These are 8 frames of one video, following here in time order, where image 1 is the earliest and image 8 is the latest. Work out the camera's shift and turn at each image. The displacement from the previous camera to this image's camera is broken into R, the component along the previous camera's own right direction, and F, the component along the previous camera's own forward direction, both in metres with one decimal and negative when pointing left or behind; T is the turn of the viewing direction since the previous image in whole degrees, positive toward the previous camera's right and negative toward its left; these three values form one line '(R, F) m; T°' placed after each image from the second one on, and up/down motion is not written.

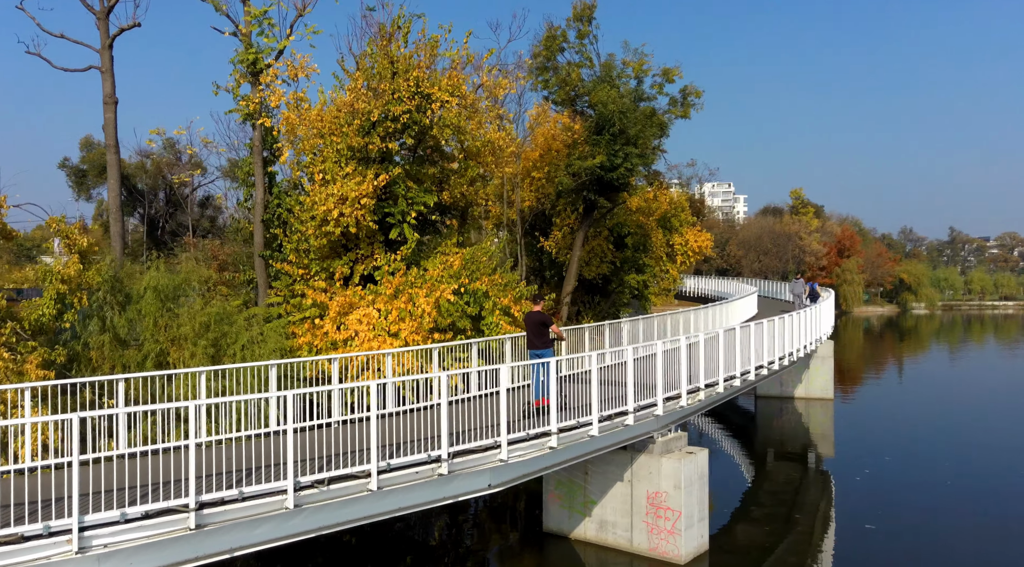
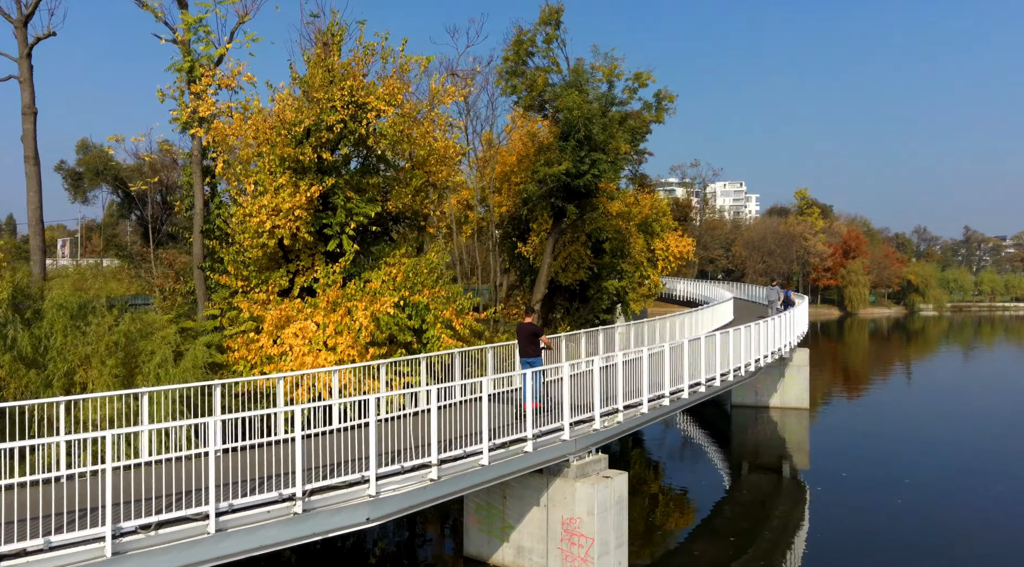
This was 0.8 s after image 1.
(+1.2, +0.3) m; -1°
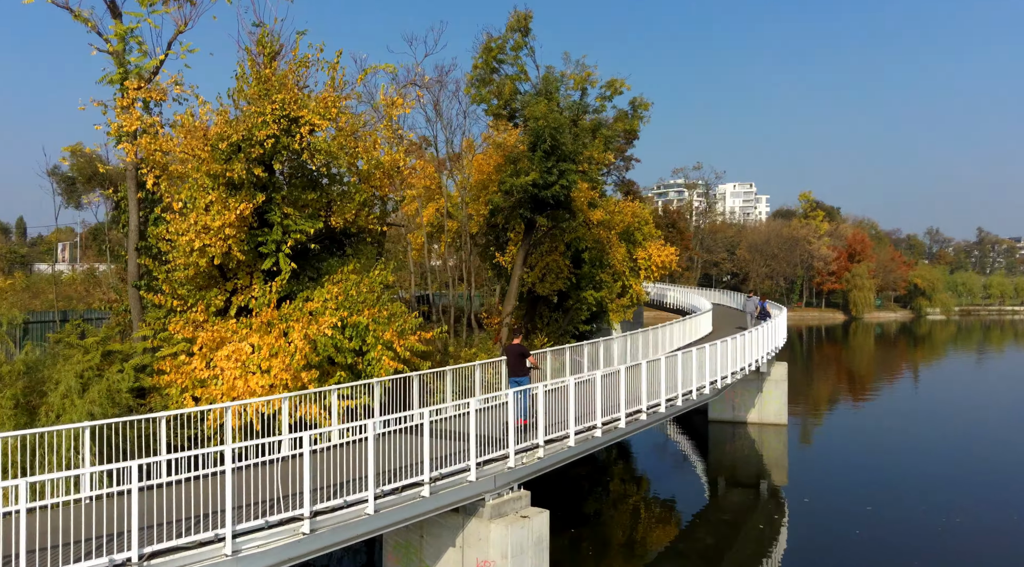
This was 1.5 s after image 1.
(+1.1, +0.5) m; -1°
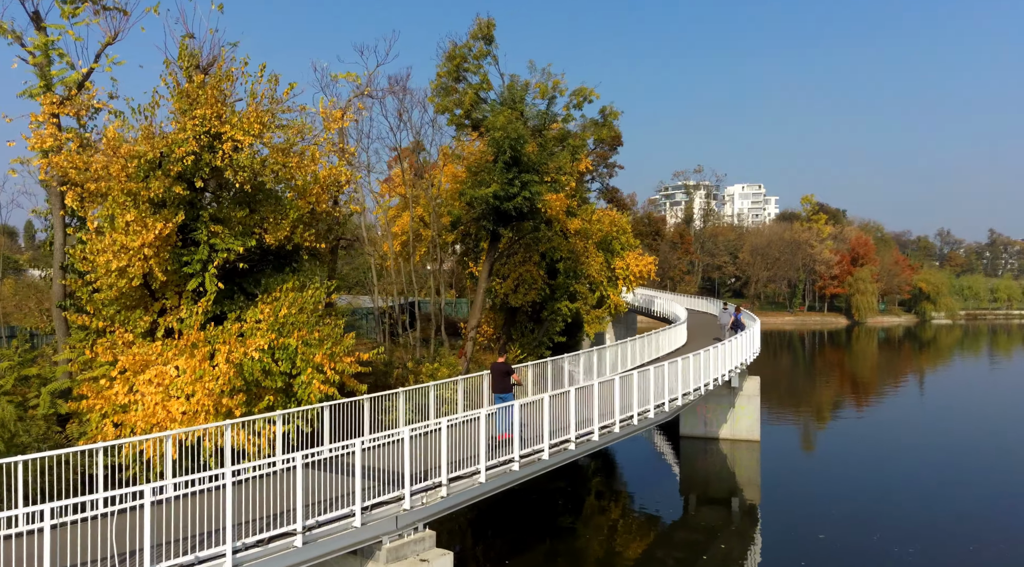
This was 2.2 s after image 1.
(+1.1, +0.4) m; -1°
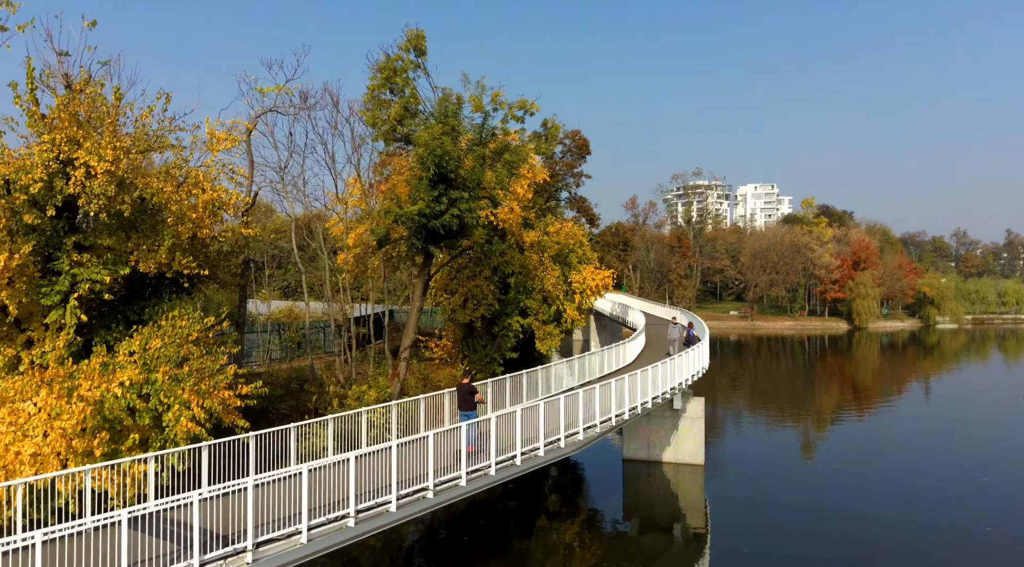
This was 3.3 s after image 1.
(+2.0, +0.6) m; -1°
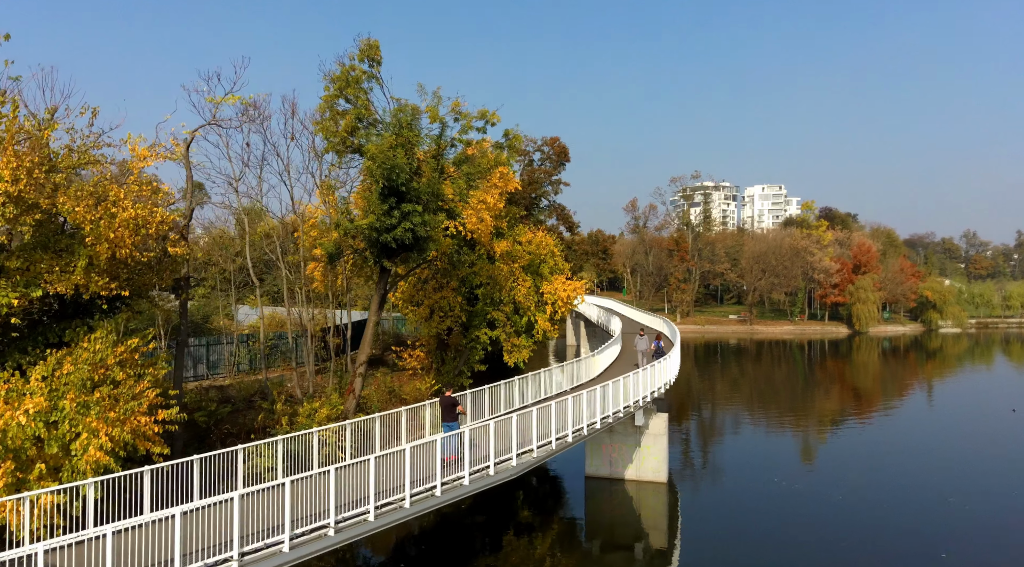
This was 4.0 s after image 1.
(+1.2, +0.4) m; -1°
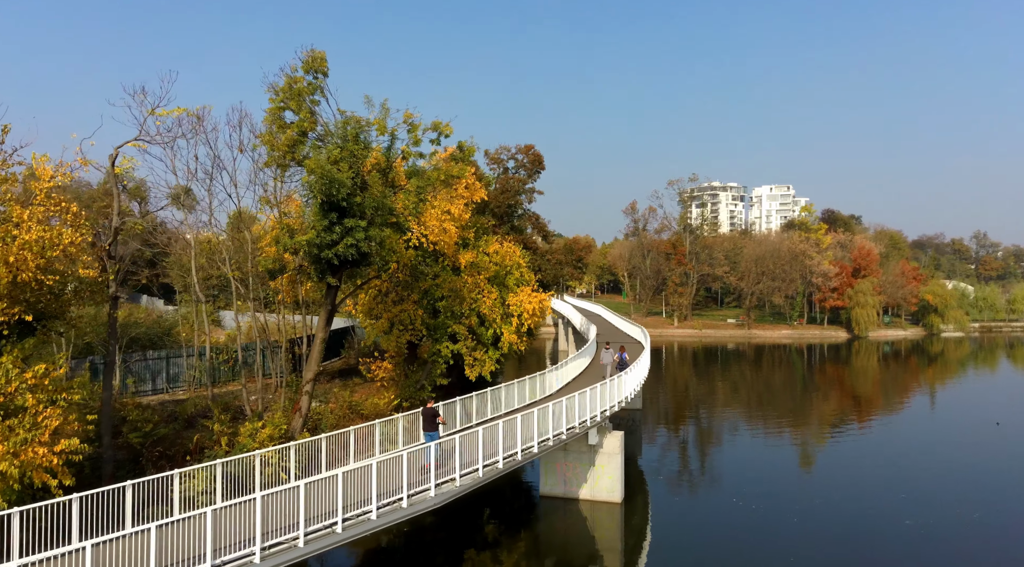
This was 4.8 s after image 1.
(+1.4, +0.4) m; -1°
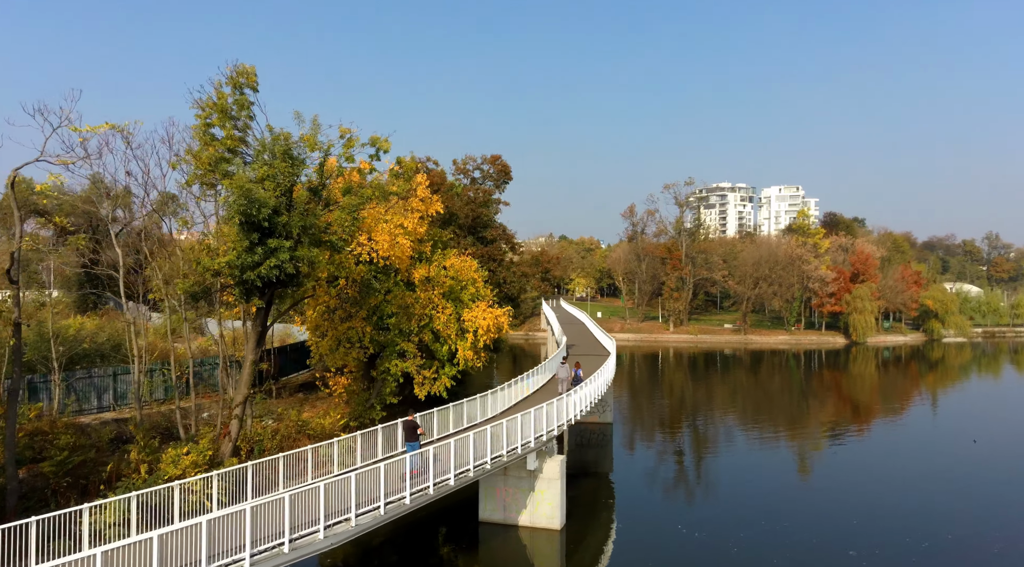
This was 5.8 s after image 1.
(+1.7, +0.6) m; -1°
